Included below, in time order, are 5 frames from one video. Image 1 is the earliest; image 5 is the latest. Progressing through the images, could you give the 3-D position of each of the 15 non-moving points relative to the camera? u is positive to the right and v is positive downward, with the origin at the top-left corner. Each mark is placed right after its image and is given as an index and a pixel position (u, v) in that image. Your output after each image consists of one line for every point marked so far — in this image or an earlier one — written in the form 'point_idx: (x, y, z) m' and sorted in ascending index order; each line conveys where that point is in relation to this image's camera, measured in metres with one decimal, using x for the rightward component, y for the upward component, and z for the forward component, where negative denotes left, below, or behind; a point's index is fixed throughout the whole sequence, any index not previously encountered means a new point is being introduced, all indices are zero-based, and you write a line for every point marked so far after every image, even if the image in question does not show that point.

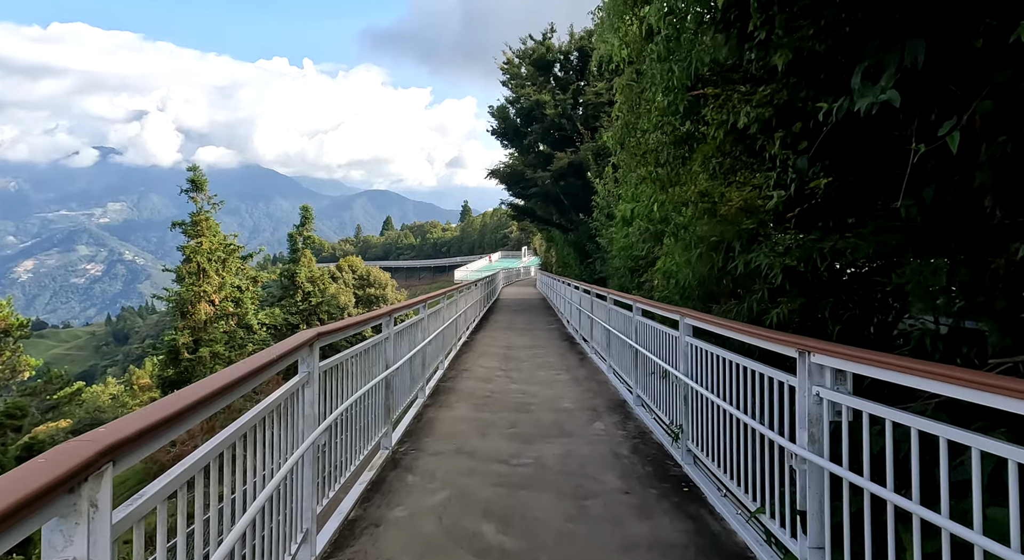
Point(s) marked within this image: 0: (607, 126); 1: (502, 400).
0: (+2.5, +4.0, +14.8) m
1: (-0.1, -1.3, +6.3) m
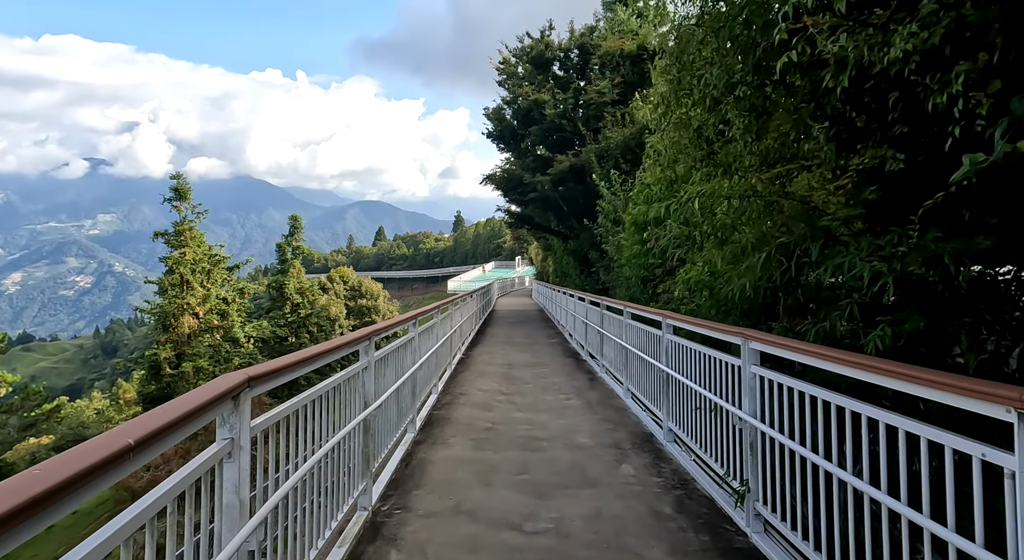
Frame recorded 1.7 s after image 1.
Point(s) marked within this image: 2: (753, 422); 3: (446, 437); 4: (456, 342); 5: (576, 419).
0: (+2.4, +3.7, +13.9) m
1: (0.0, -1.4, +5.3) m
2: (+1.3, -0.7, +3.1) m
3: (-0.6, -1.4, +5.2) m
4: (-0.9, -1.1, +9.9) m
5: (+0.6, -1.4, +5.9) m
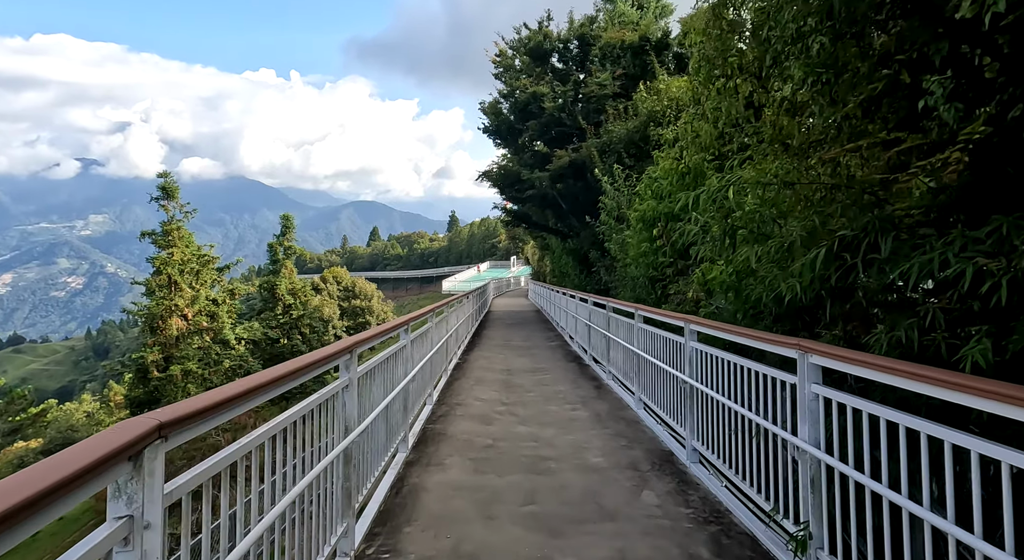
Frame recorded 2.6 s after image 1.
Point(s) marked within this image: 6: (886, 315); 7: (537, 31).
0: (+2.4, +3.7, +13.4) m
1: (0.0, -1.4, +4.8) m
2: (+1.3, -0.7, +2.5) m
3: (-0.6, -1.4, +4.7) m
4: (-1.0, -1.1, +9.3) m
5: (+0.7, -1.4, +5.3) m
6: (+1.8, -0.2, +2.7) m
7: (+0.8, +7.5, +17.3) m
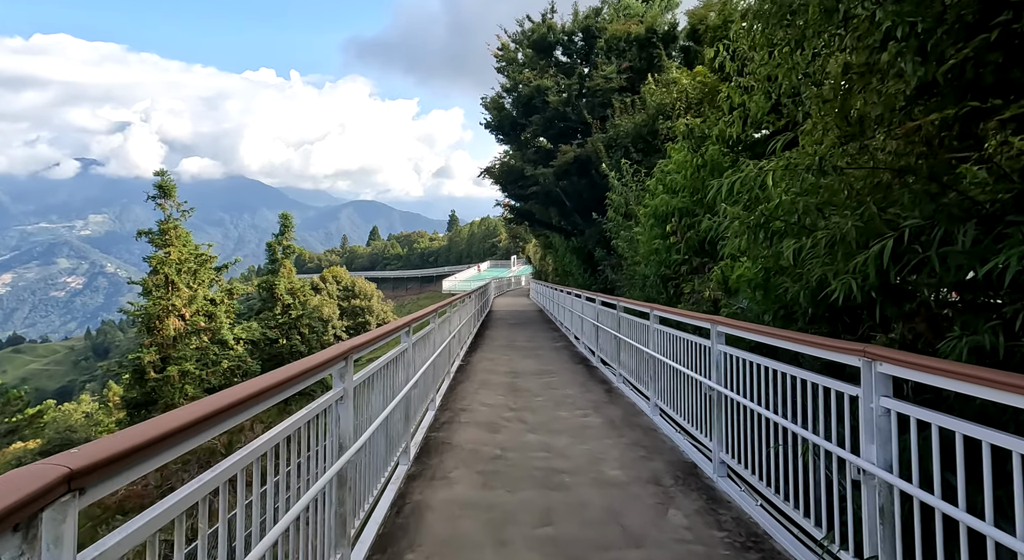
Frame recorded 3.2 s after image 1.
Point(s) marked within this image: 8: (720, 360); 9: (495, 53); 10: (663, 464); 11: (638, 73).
0: (+2.4, +3.7, +13.0) m
1: (+0.1, -1.4, +4.4) m
2: (+1.4, -0.7, +2.2) m
3: (-0.5, -1.4, +4.3) m
4: (-0.9, -1.1, +8.9) m
5: (+0.7, -1.4, +5.0) m
6: (+1.9, -0.1, +2.4) m
7: (+0.8, +7.5, +16.9) m
8: (+1.5, -0.6, +4.1) m
9: (-0.6, +7.4, +19.0) m
10: (+1.1, -1.4, +4.4) m
11: (+3.1, +5.1, +14.2) m
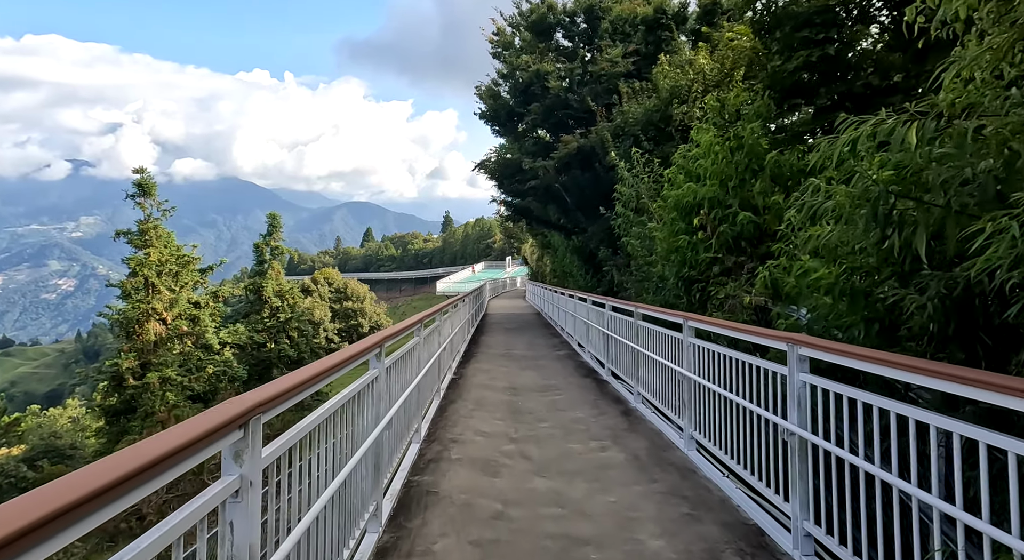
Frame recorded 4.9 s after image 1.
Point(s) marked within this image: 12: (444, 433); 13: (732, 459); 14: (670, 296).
0: (+2.4, +3.7, +12.0) m
1: (+0.1, -1.4, +3.3) m
2: (+1.4, -0.8, +1.1) m
3: (-0.5, -1.4, +3.2) m
4: (-0.9, -1.1, +7.9) m
5: (+0.8, -1.4, +3.9) m
6: (+1.9, -0.2, +1.3) m
7: (+0.7, +7.4, +15.9) m
8: (+1.5, -0.6, +3.0) m
9: (-0.7, +7.4, +17.9) m
10: (+1.2, -1.4, +3.3) m
11: (+3.0, +5.0, +13.2) m
12: (-0.6, -1.4, +5.4) m
13: (+1.4, -1.2, +3.9) m
14: (+2.1, -0.2, +7.6) m
